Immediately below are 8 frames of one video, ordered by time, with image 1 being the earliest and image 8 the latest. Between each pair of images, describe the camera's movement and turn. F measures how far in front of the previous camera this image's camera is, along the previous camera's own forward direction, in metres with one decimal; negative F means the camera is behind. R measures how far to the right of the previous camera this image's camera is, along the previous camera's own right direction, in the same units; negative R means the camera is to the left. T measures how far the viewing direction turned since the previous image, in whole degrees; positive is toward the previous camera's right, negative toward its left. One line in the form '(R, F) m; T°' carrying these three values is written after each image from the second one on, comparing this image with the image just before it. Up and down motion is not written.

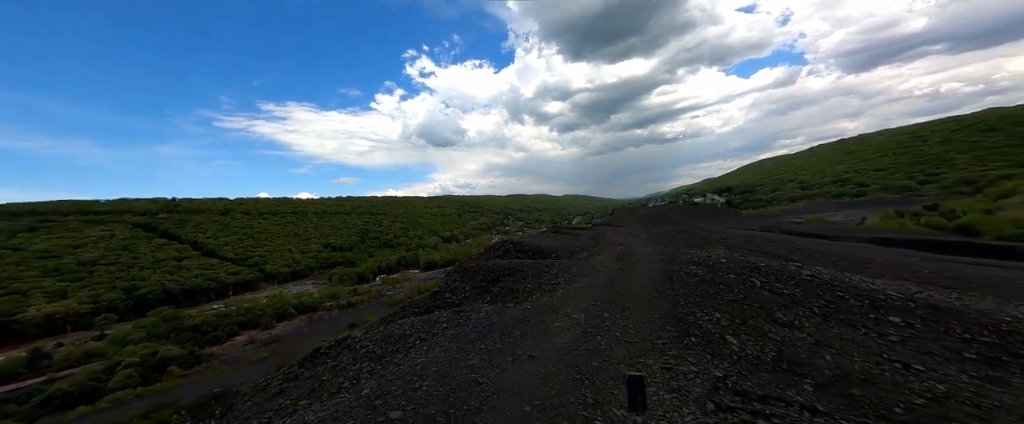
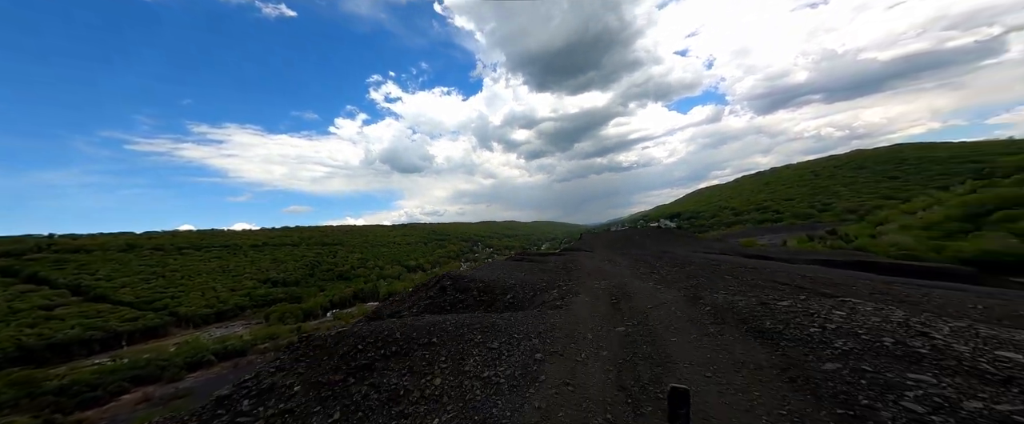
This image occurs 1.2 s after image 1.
(+0.2, +0.8) m; +5°
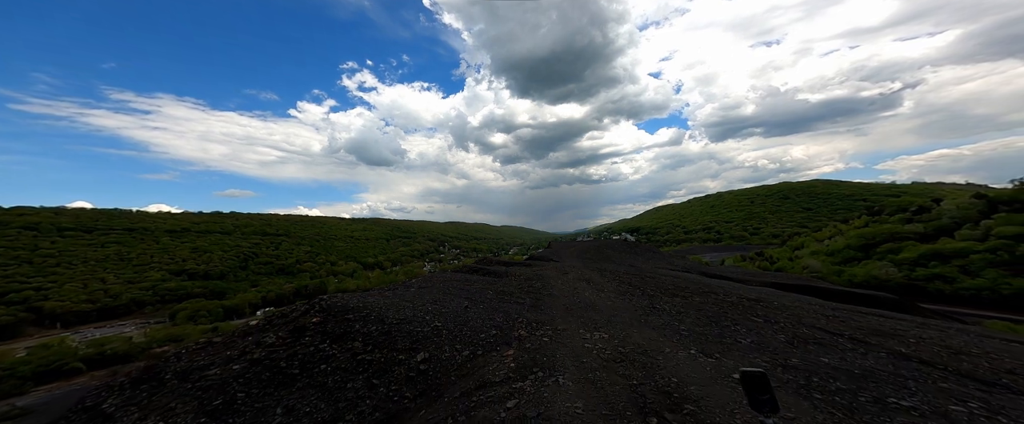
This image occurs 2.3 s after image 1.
(+0.4, +0.6) m; +5°
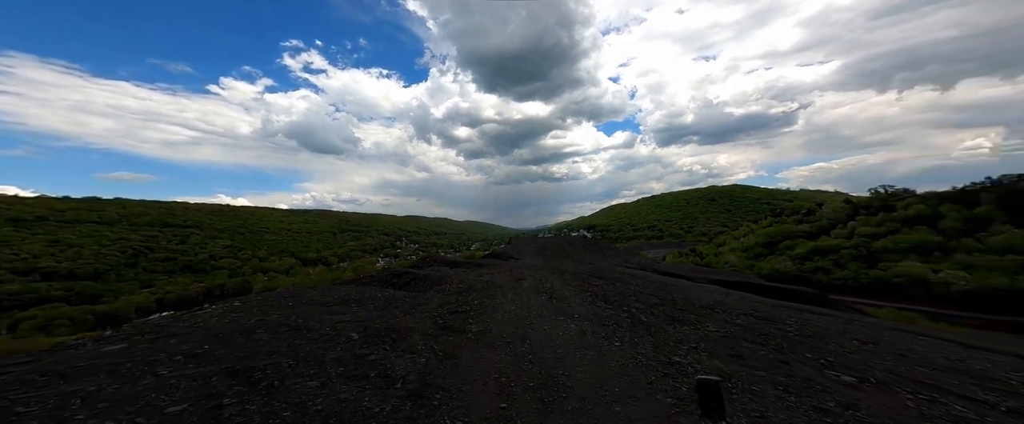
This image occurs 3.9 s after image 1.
(+0.8, +0.6) m; +7°
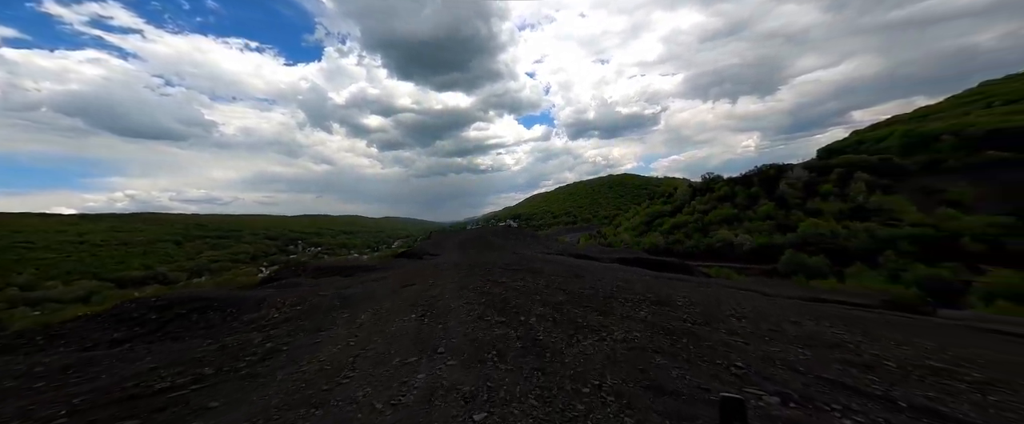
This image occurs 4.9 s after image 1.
(+1.7, +2.6) m; +15°
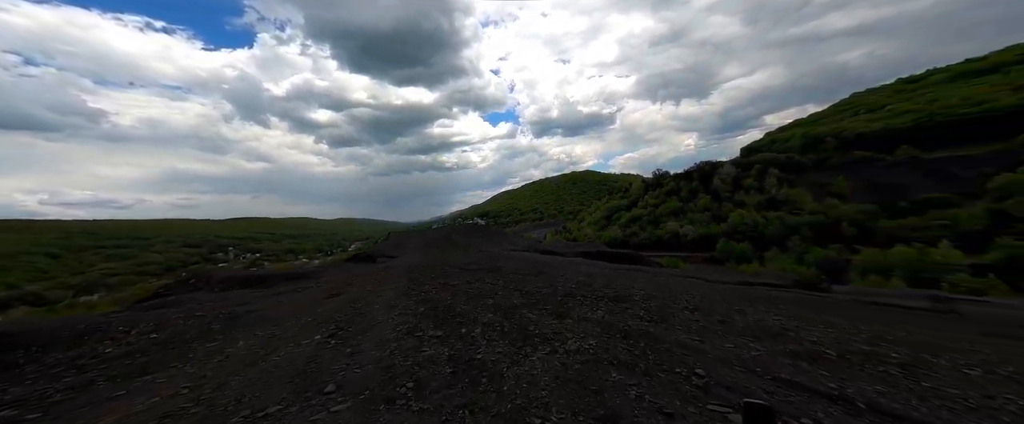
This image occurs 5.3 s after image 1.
(+0.9, +1.9) m; +7°
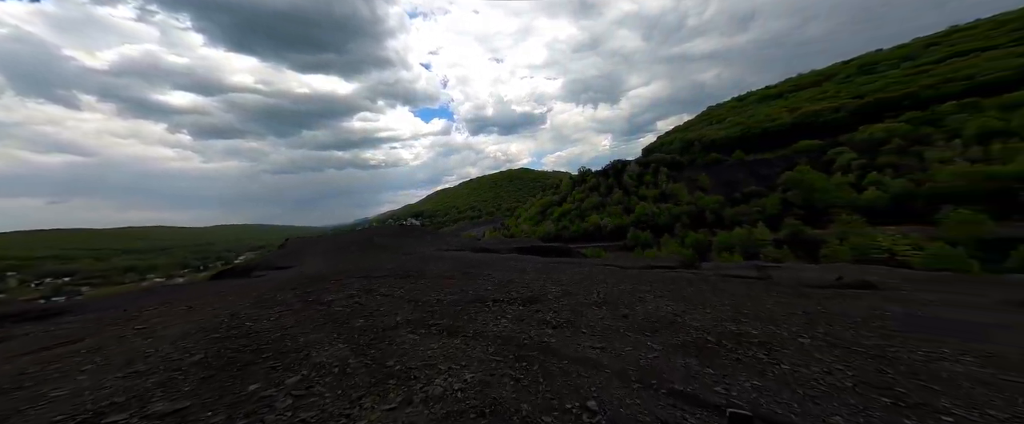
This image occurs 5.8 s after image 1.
(+2.3, +3.1) m; +15°
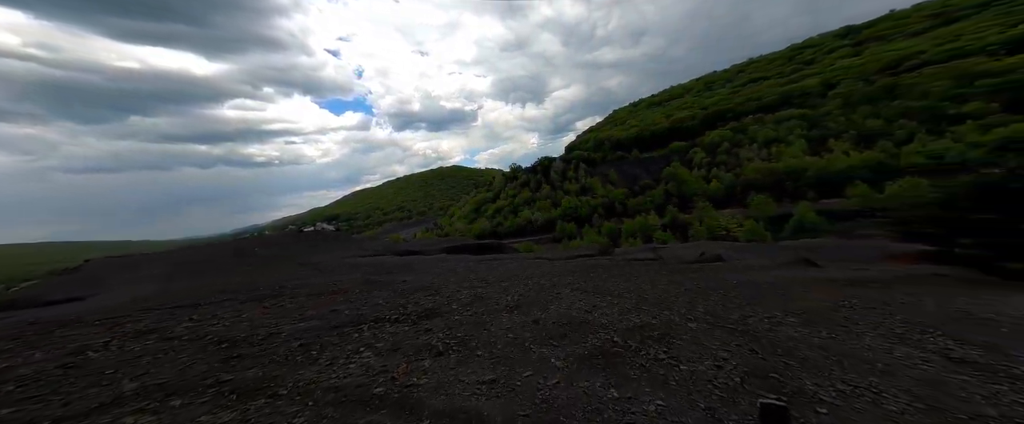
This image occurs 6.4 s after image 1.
(+2.6, +4.4) m; +17°
